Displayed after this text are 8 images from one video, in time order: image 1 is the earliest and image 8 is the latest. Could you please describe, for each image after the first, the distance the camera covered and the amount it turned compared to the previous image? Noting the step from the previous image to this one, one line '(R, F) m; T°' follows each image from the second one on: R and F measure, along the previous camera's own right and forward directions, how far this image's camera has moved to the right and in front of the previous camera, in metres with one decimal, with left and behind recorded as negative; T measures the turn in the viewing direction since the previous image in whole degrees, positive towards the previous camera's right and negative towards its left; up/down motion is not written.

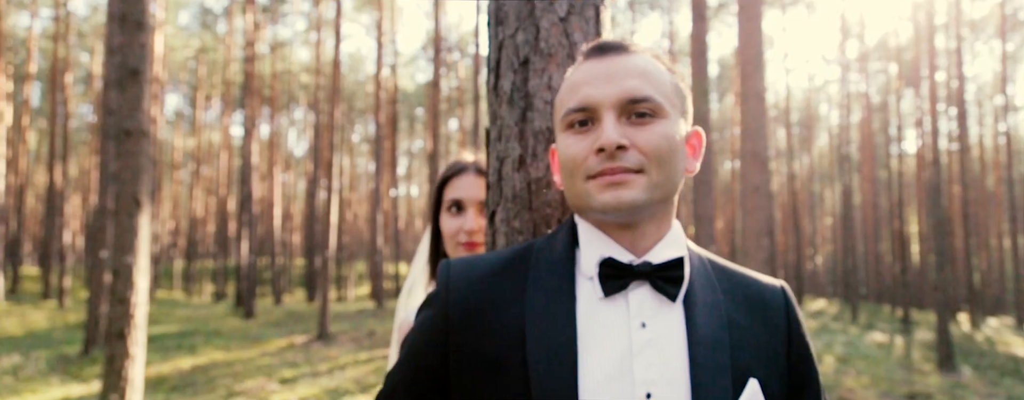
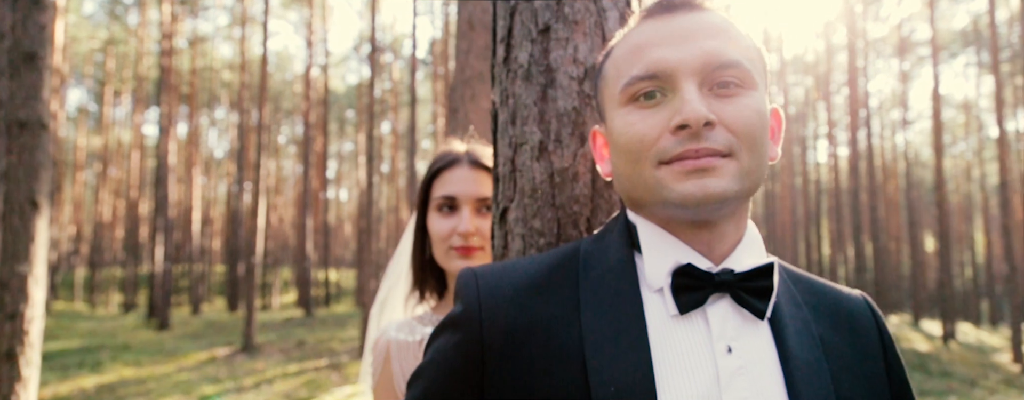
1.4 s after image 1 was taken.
(-0.3, +0.5) m; +7°
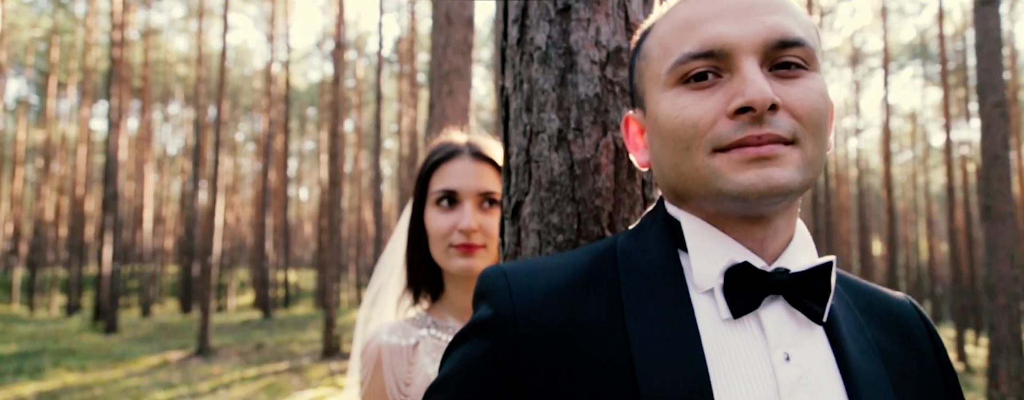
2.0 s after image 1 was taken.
(-0.2, +0.2) m; +4°
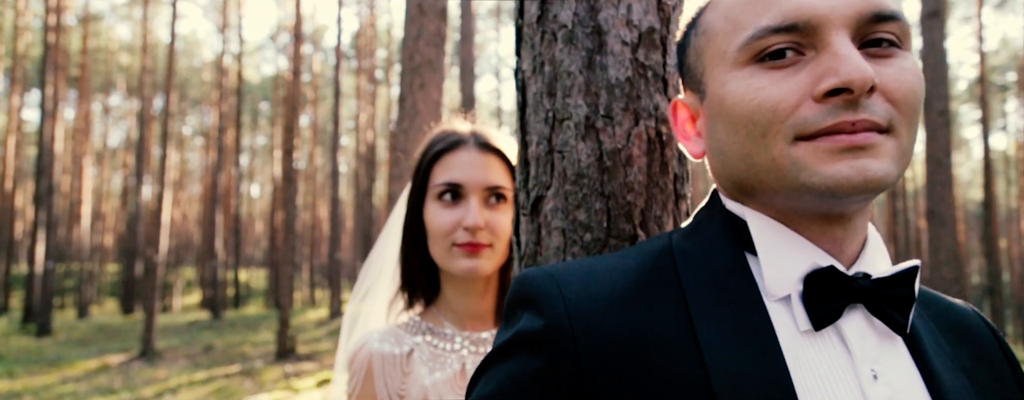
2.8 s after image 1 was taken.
(-0.2, +0.2) m; +4°
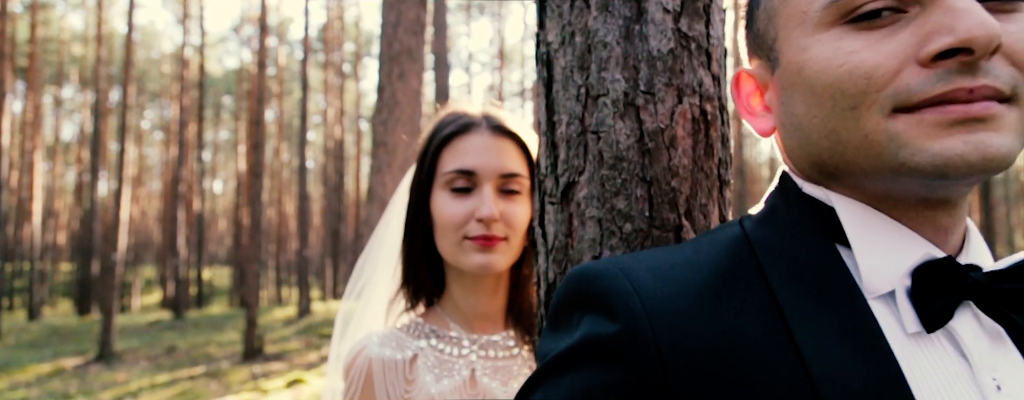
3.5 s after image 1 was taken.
(-0.2, +0.2) m; +3°
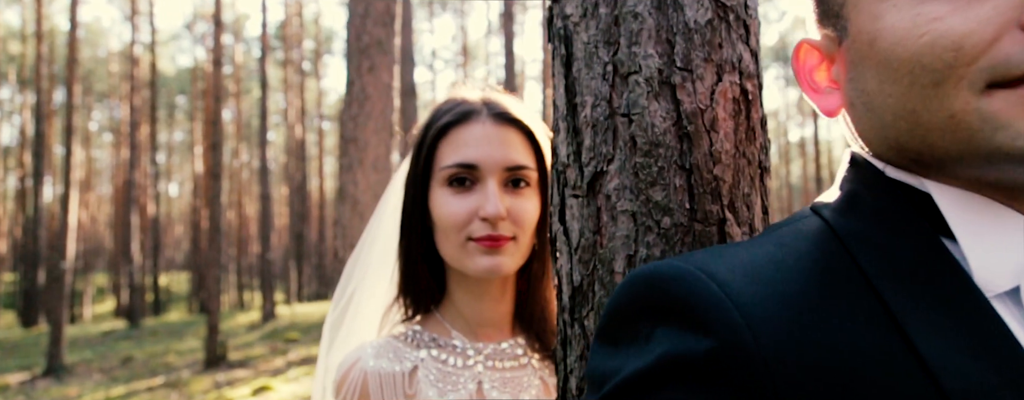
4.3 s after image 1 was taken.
(-0.1, +0.2) m; +3°
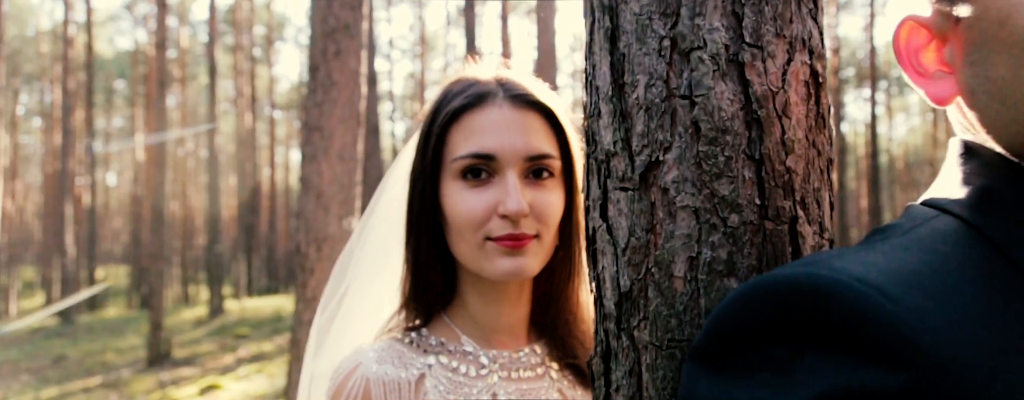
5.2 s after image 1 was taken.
(-0.2, +0.2) m; +4°
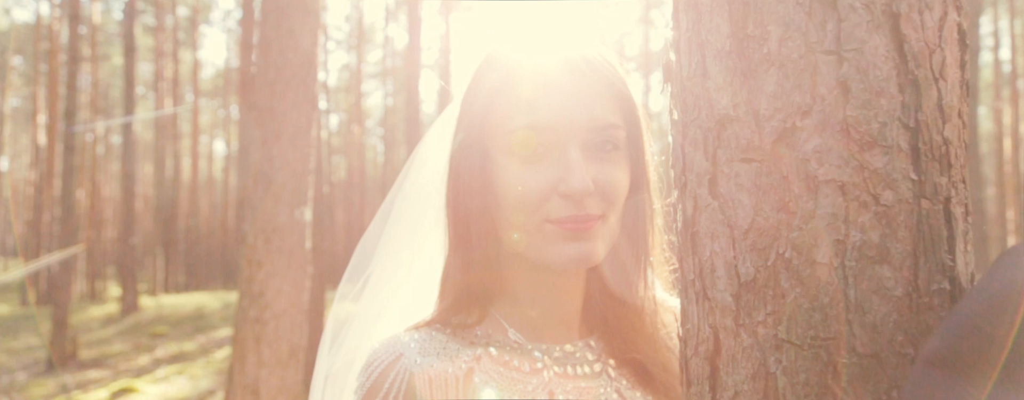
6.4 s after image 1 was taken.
(-0.3, +0.3) m; +6°
